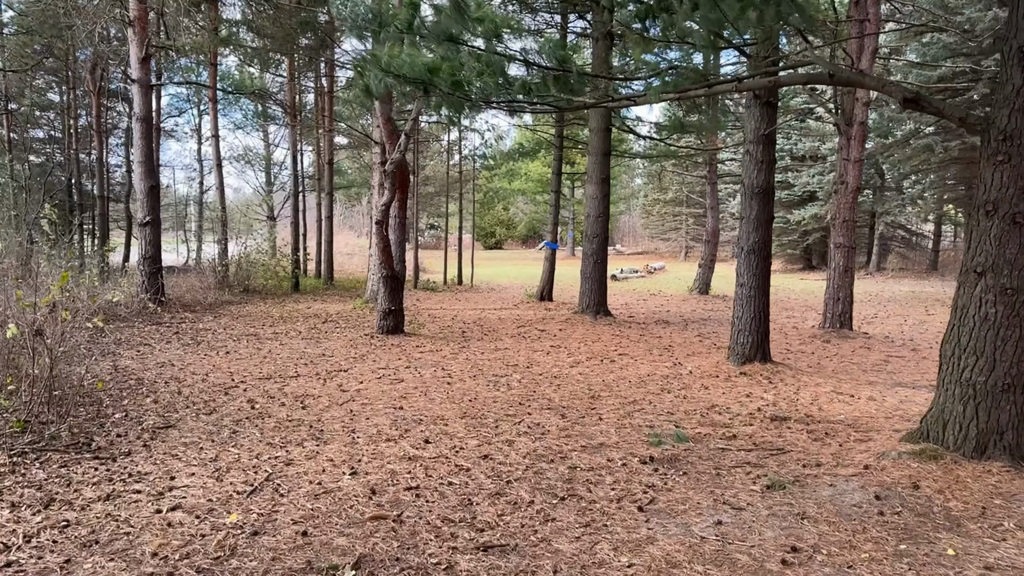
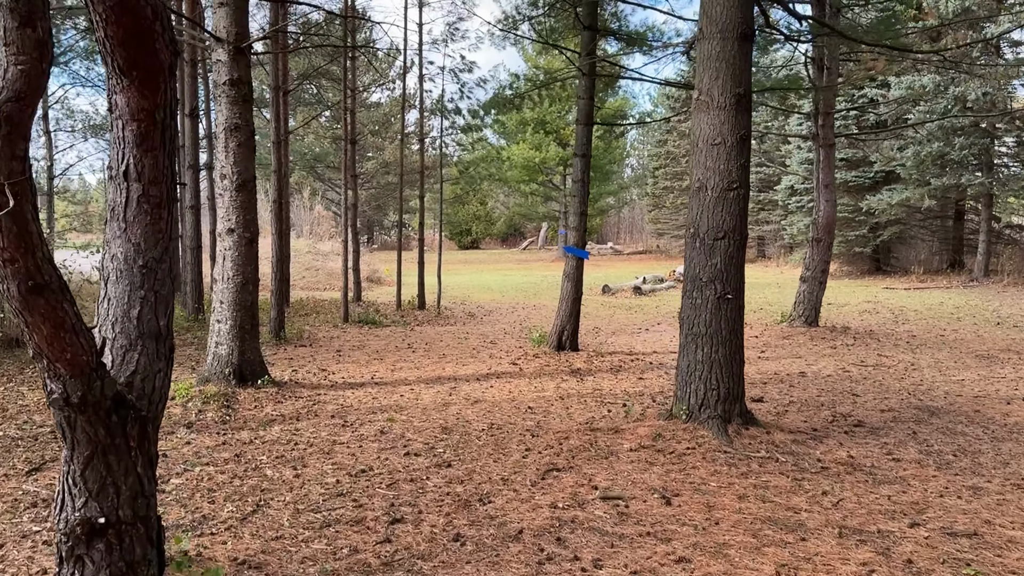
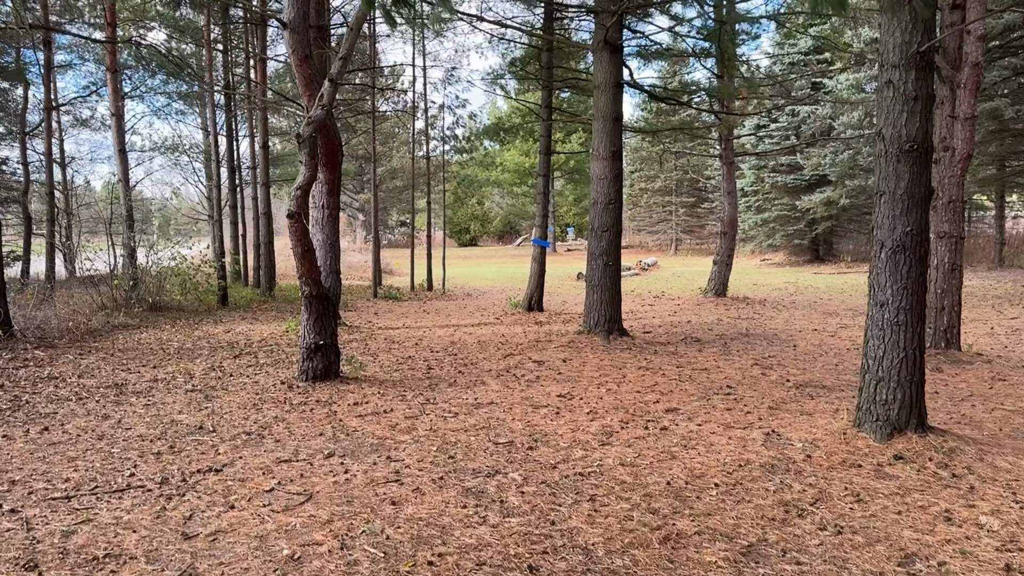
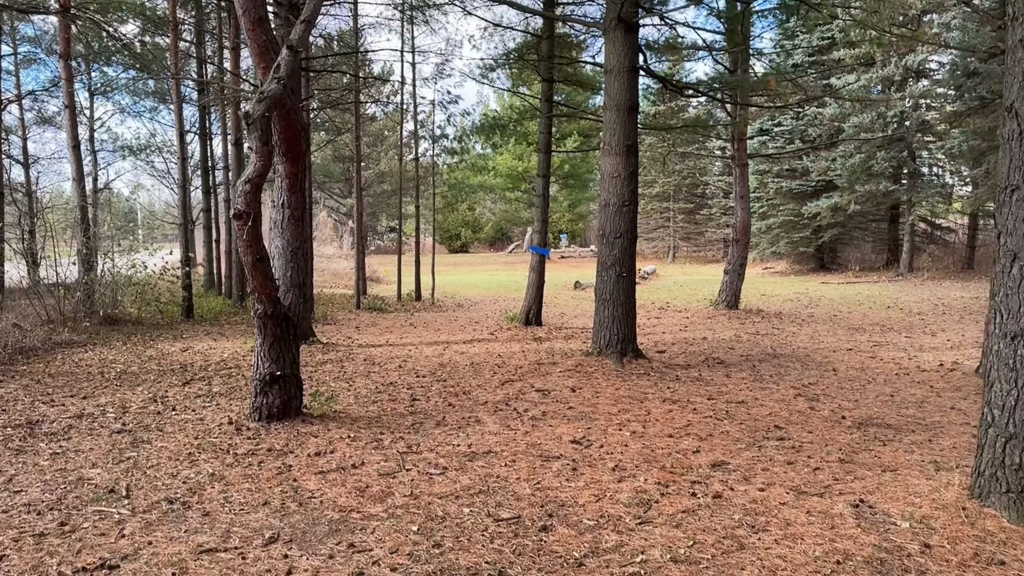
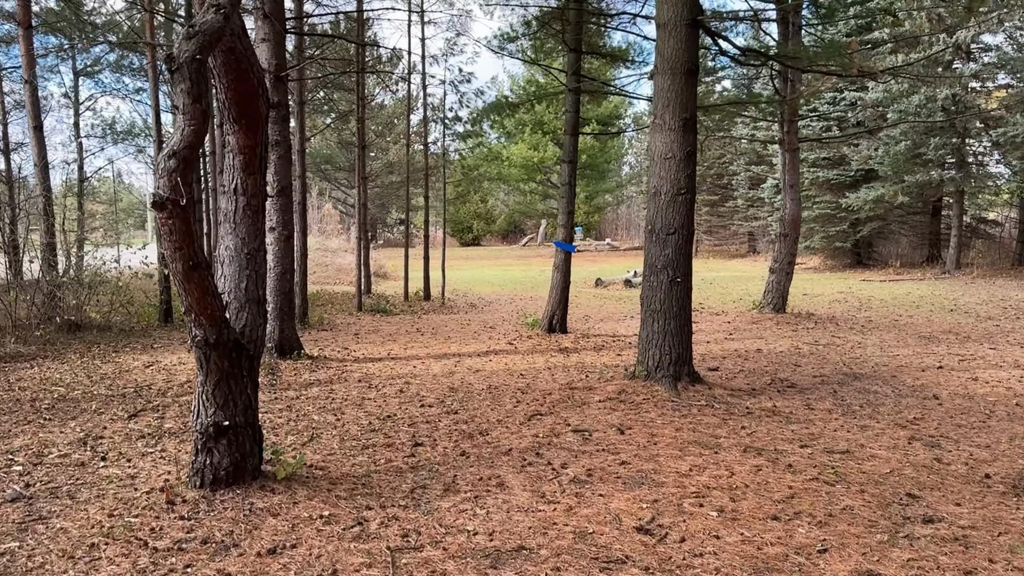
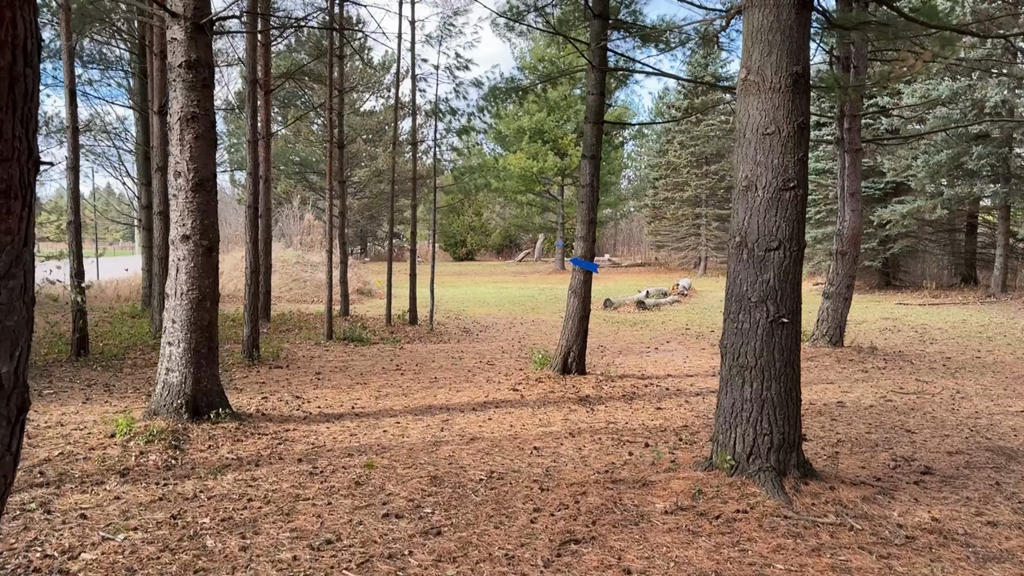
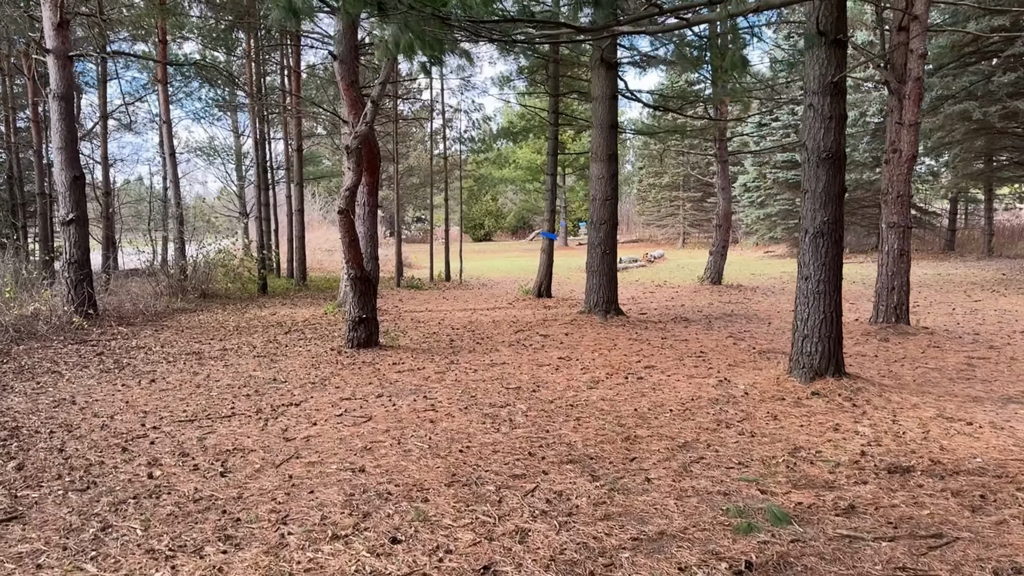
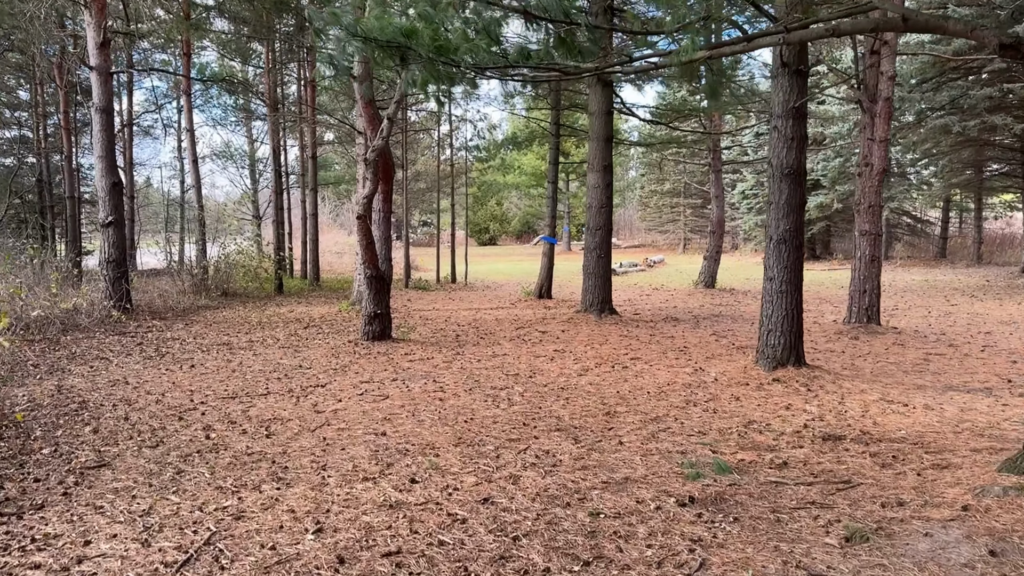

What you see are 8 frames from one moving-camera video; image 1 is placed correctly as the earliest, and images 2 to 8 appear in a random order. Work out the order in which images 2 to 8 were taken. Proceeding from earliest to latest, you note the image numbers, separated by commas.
8, 7, 3, 4, 5, 2, 6
